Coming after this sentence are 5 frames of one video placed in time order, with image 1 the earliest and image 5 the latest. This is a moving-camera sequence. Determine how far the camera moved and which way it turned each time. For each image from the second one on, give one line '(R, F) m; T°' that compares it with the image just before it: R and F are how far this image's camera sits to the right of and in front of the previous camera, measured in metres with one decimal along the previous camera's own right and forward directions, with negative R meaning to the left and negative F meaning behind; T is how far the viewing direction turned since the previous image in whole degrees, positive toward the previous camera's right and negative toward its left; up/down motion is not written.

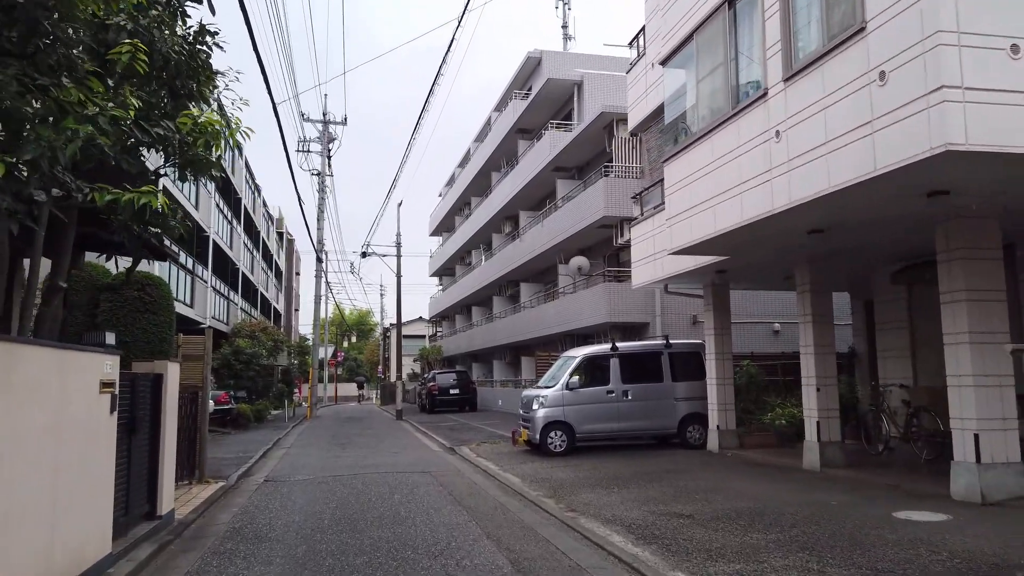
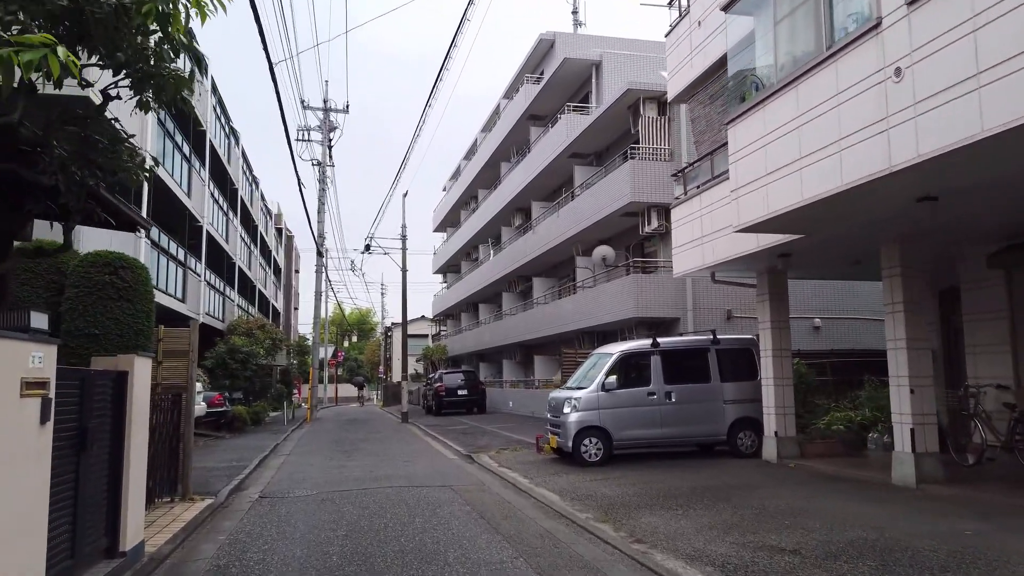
(-0.4, +1.6) m; 0°
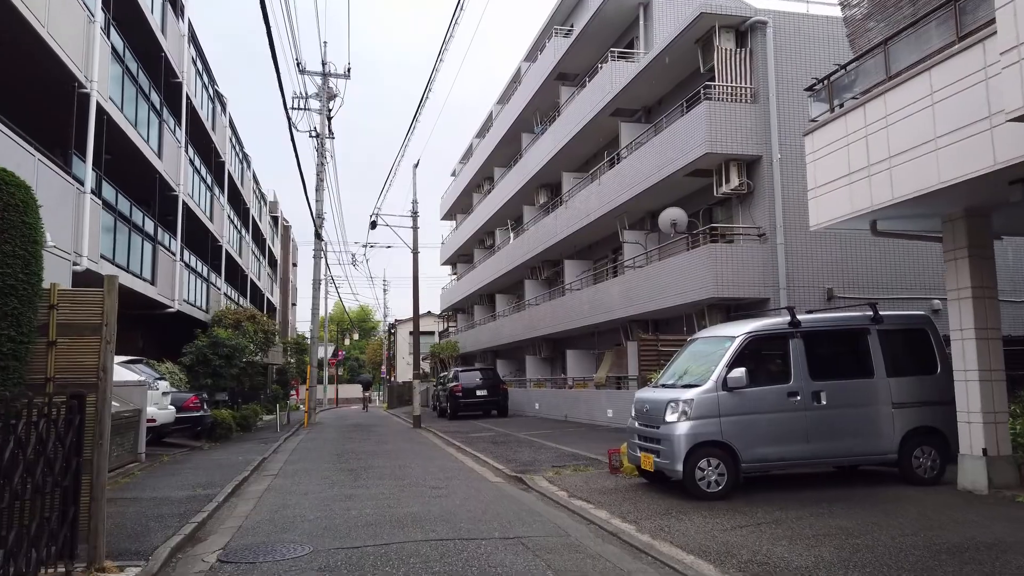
(-0.8, +3.7) m; 0°
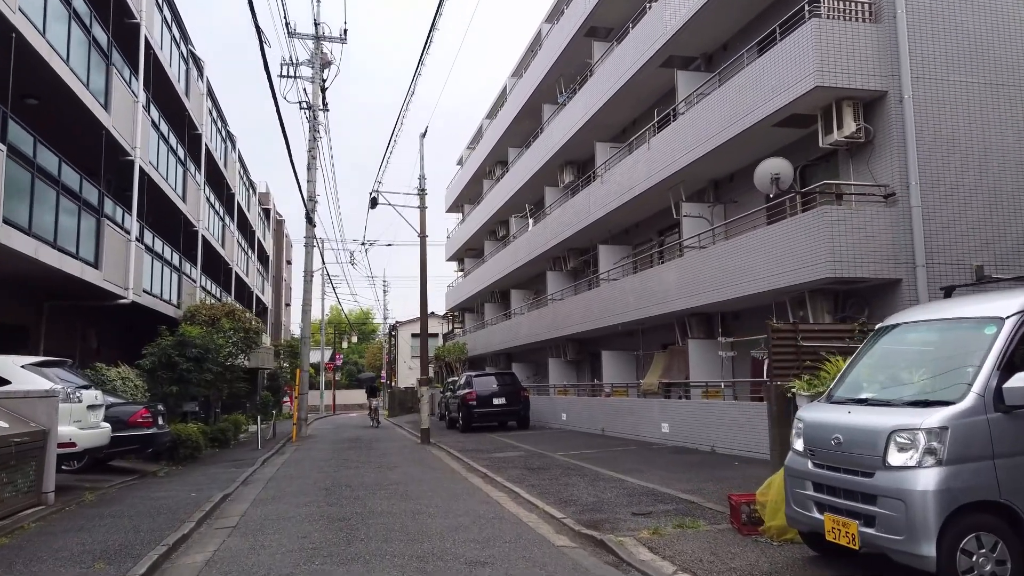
(-0.6, +3.6) m; 0°
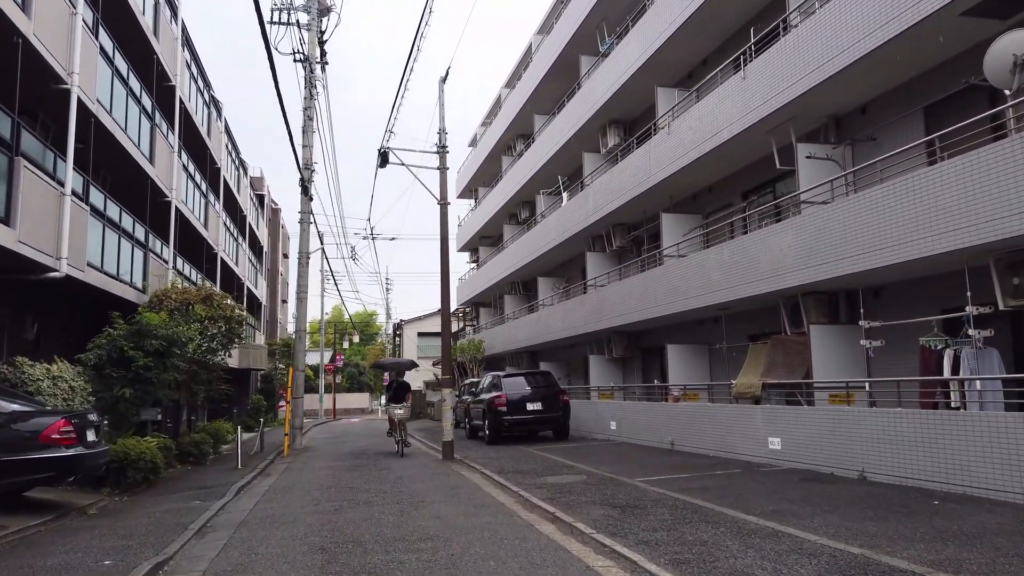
(-0.8, +3.9) m; 0°
